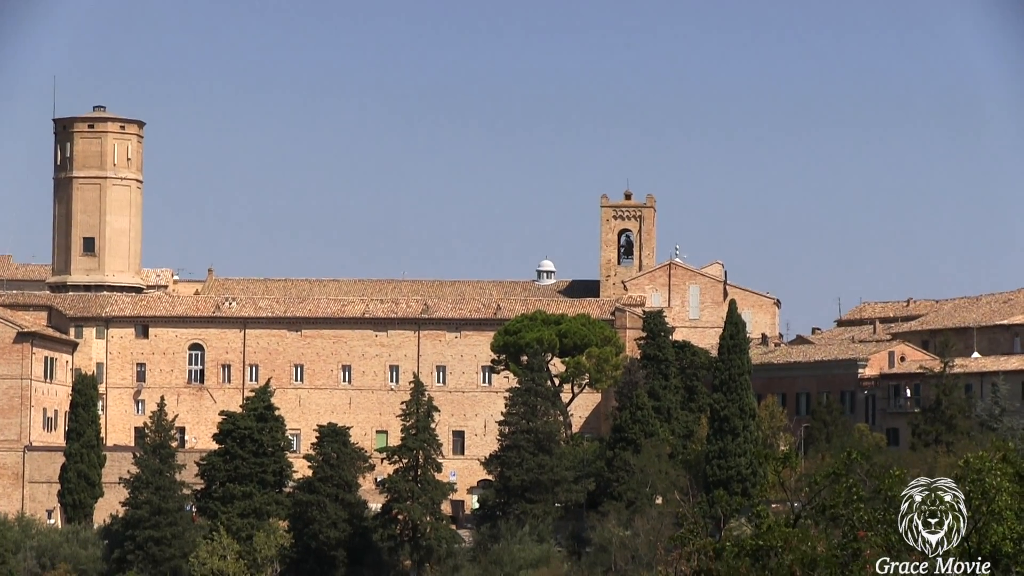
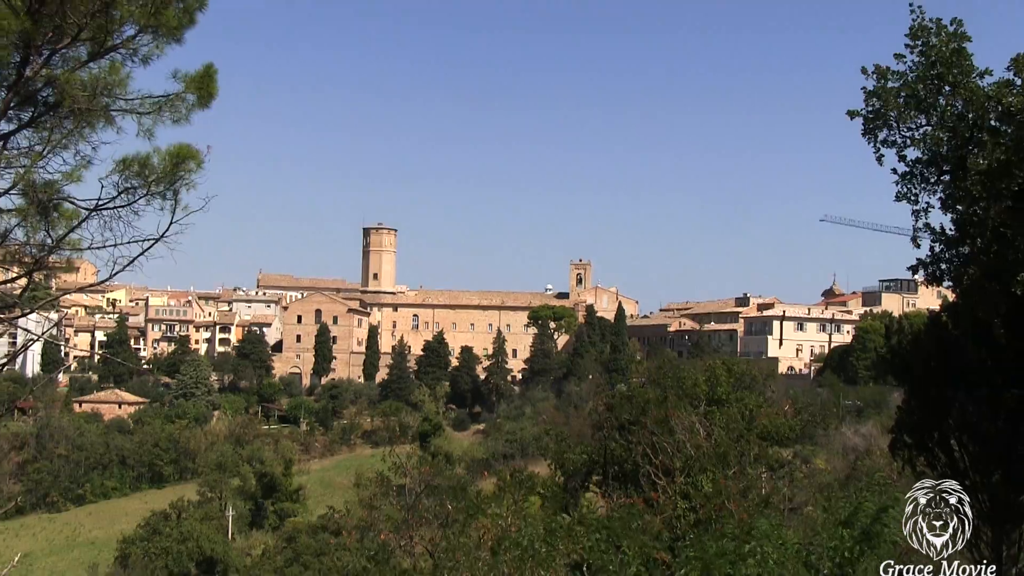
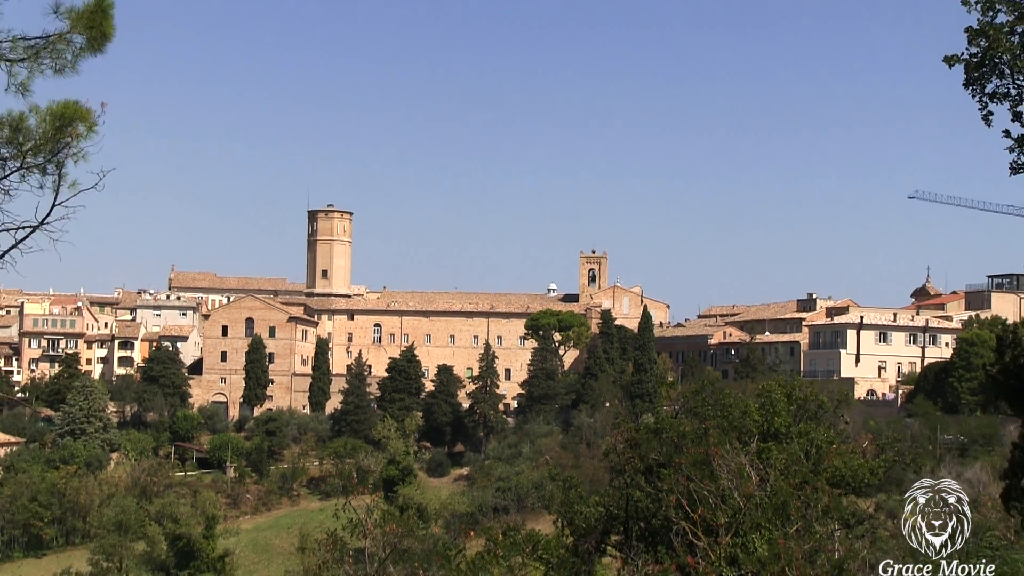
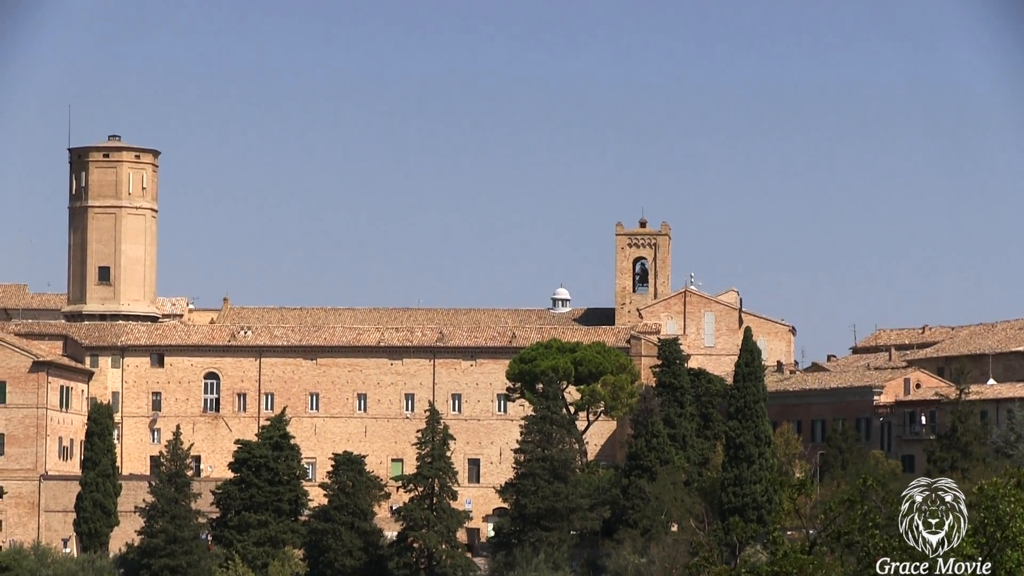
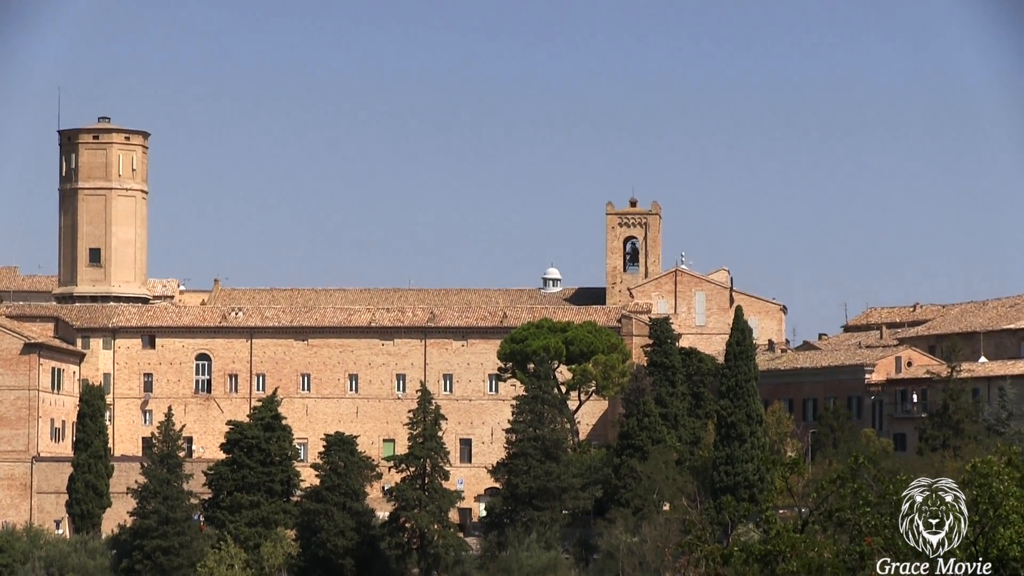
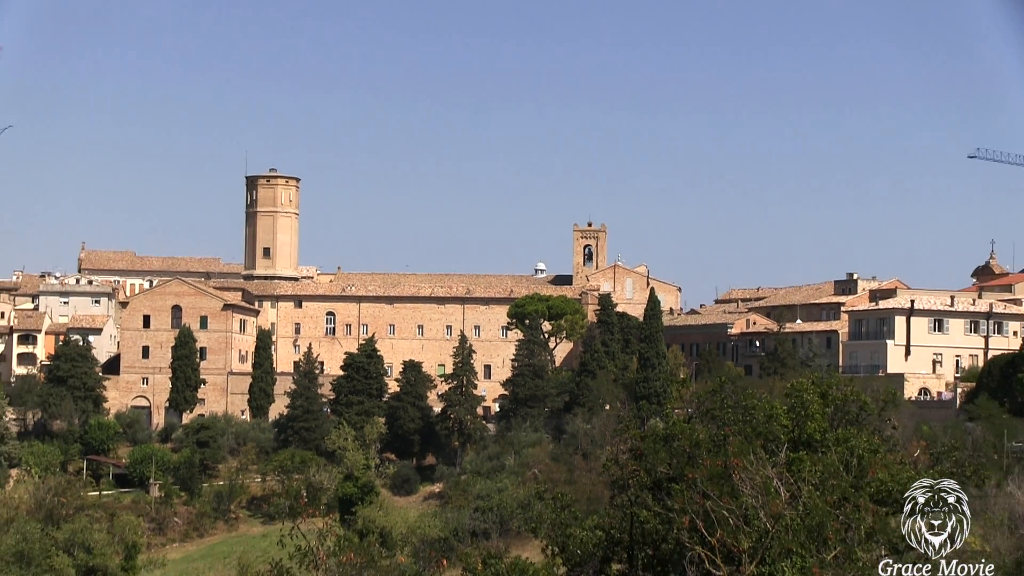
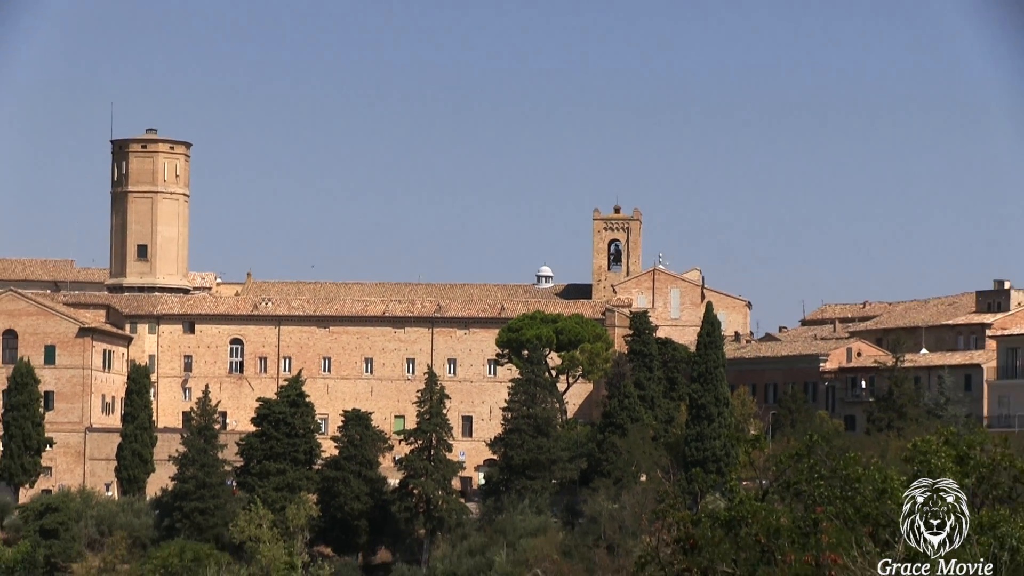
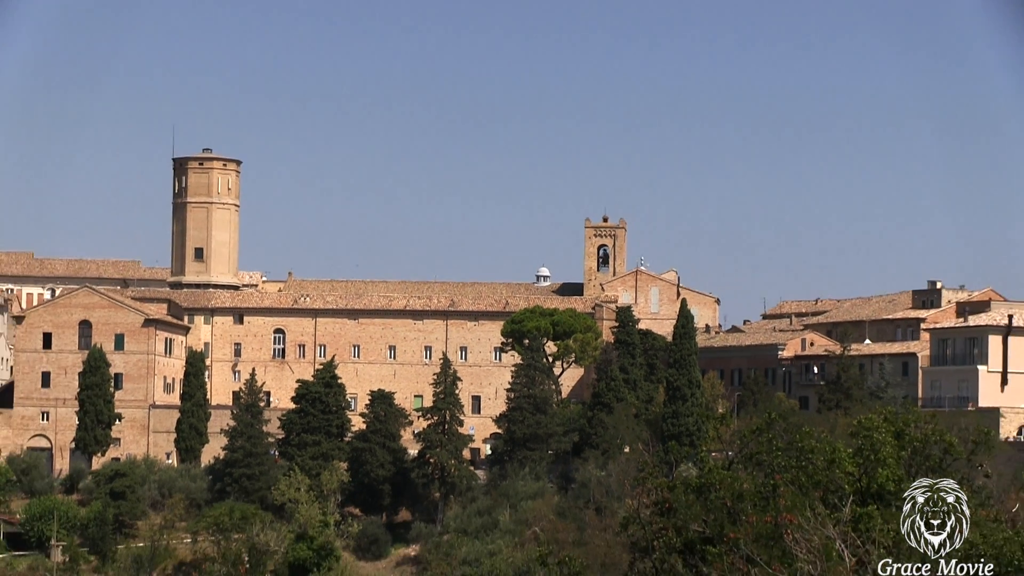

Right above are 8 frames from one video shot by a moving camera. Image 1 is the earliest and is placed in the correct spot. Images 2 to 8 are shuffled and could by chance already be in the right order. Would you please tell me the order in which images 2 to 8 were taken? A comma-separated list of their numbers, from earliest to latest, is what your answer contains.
4, 5, 7, 8, 6, 3, 2
